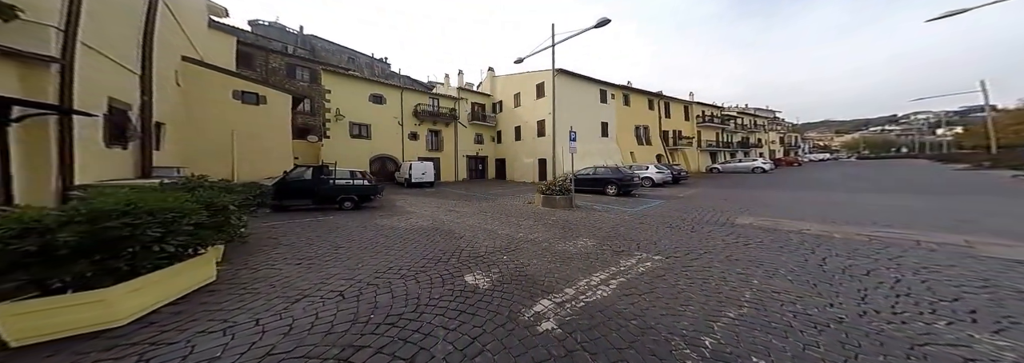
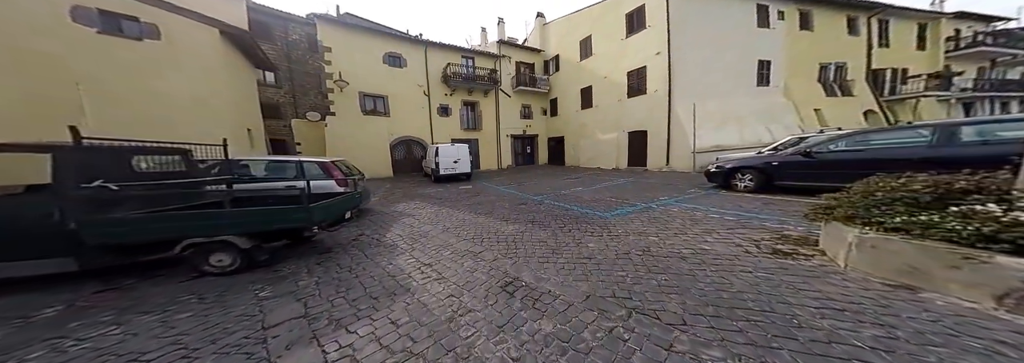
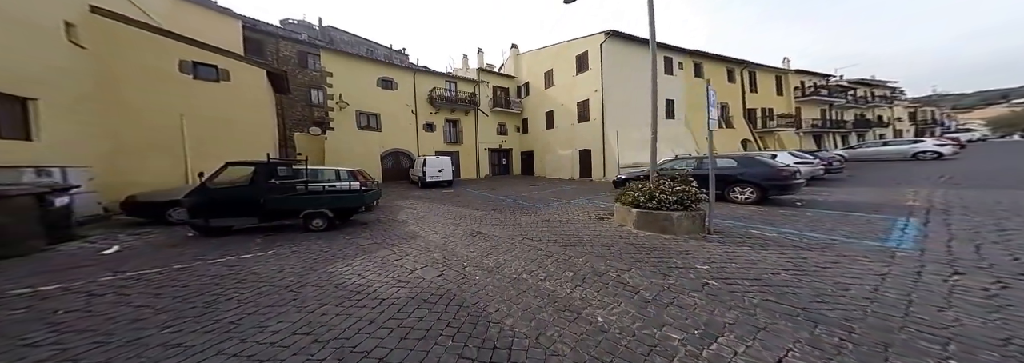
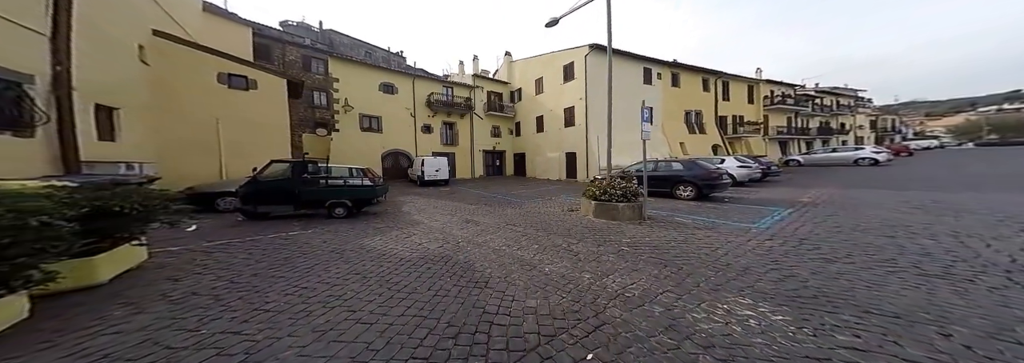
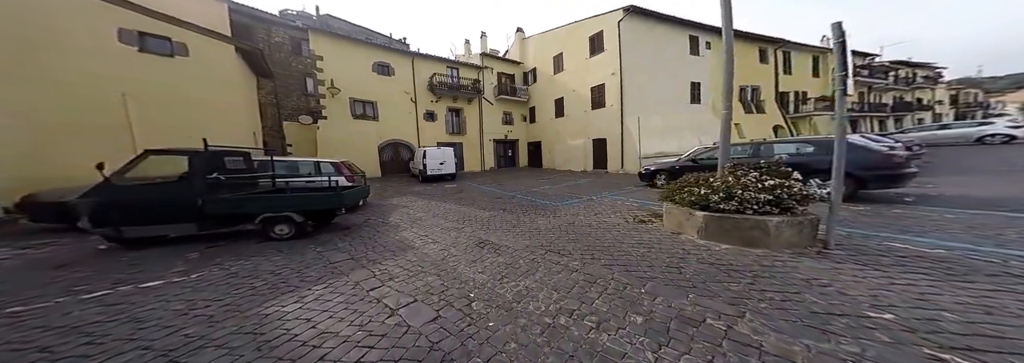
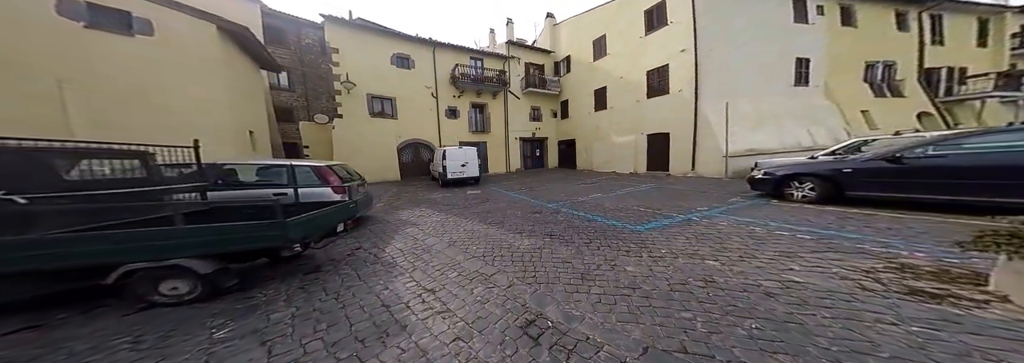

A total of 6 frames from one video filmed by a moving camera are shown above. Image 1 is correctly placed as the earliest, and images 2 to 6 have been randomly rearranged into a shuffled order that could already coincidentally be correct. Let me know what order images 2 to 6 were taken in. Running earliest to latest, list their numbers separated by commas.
4, 3, 5, 2, 6
